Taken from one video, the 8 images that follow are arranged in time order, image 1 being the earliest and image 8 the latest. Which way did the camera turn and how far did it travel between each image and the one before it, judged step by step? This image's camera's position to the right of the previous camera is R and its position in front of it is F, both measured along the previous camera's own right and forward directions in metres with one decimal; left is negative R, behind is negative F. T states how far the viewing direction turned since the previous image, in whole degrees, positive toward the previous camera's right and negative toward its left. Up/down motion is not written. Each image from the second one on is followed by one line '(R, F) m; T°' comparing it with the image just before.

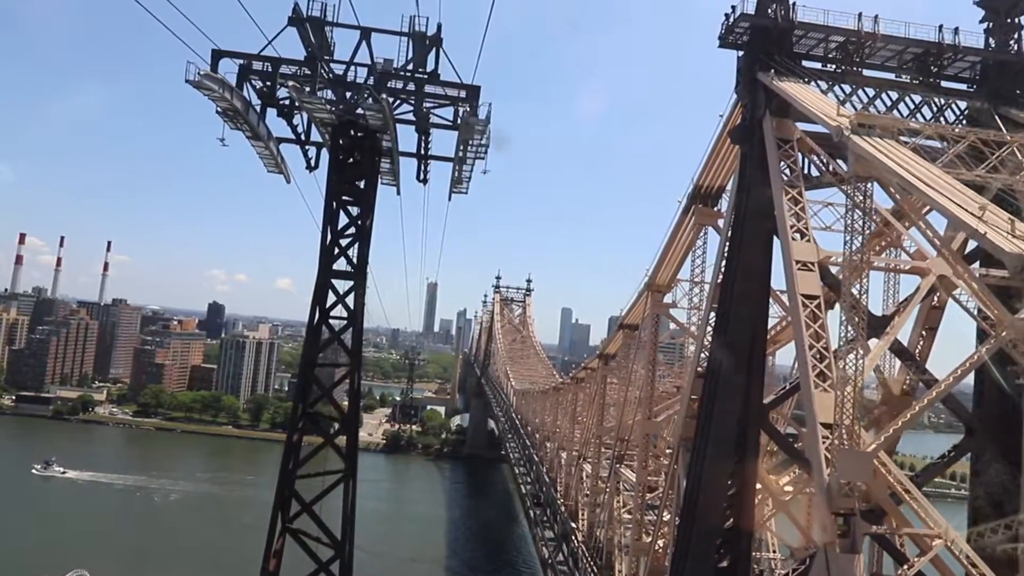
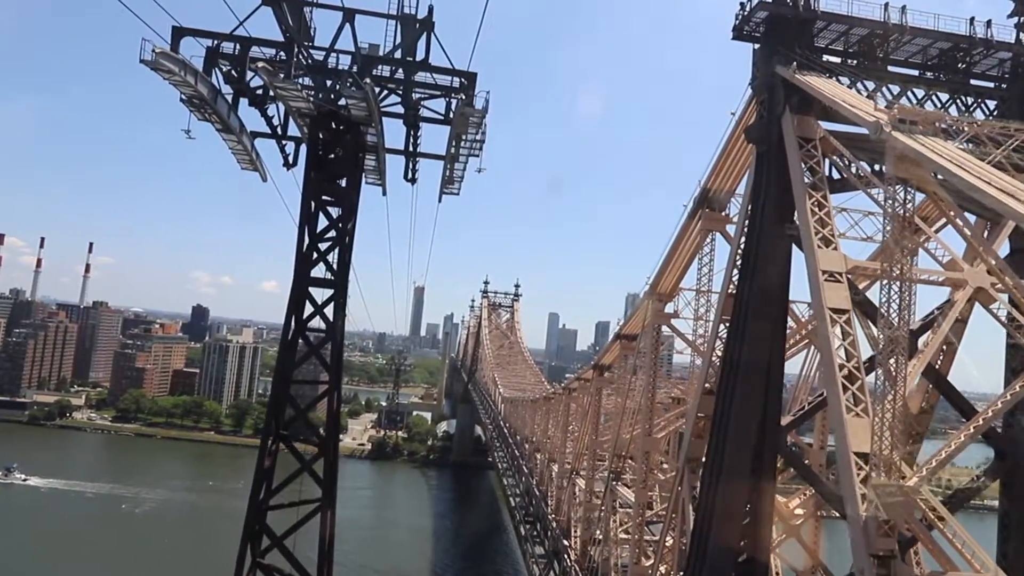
(-0.1, +0.6) m; +1°
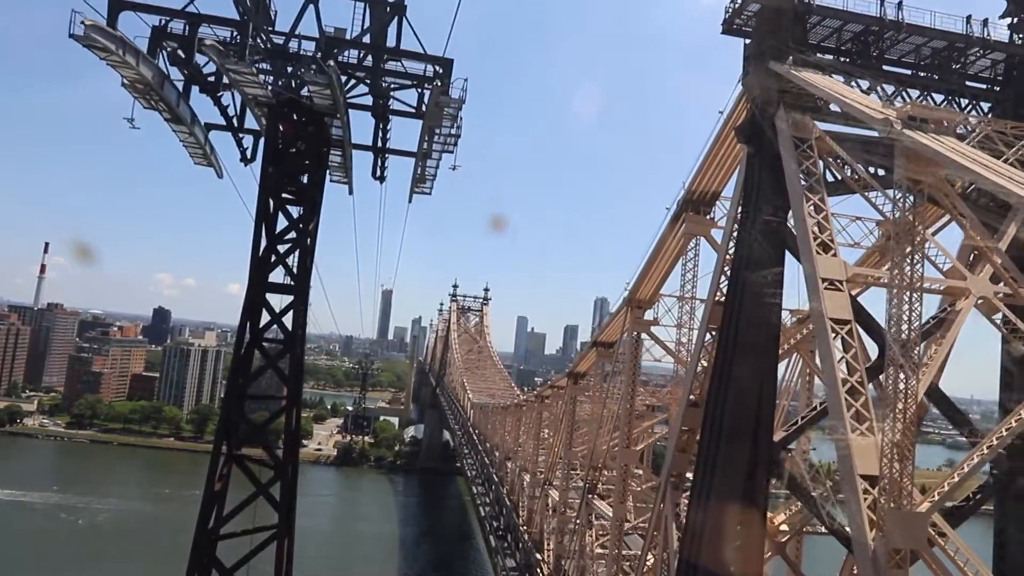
(-0.1, +0.4) m; +3°
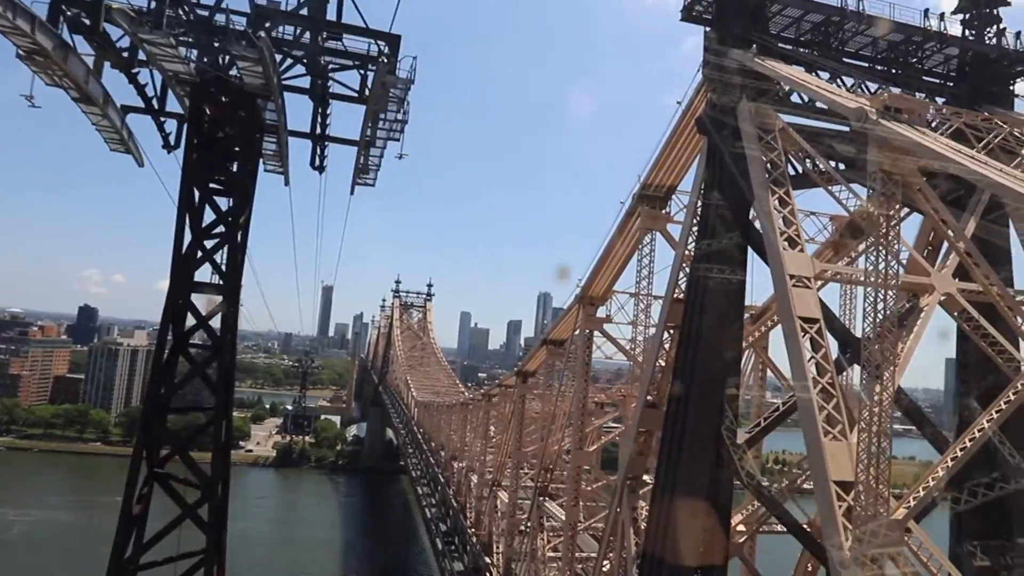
(-0.1, +0.4) m; +5°
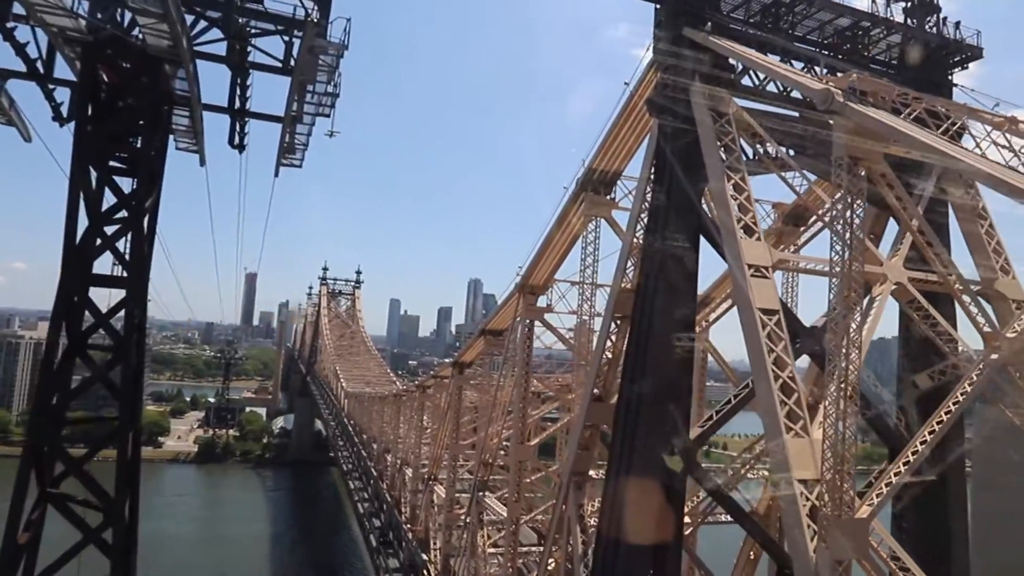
(-0.1, +0.4) m; +6°
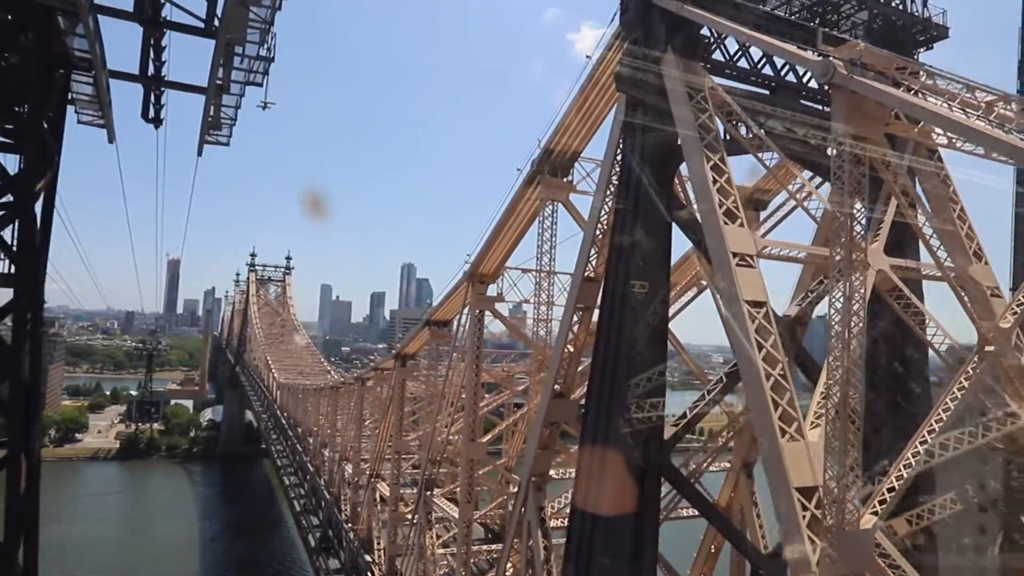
(-0.2, +0.5) m; +5°
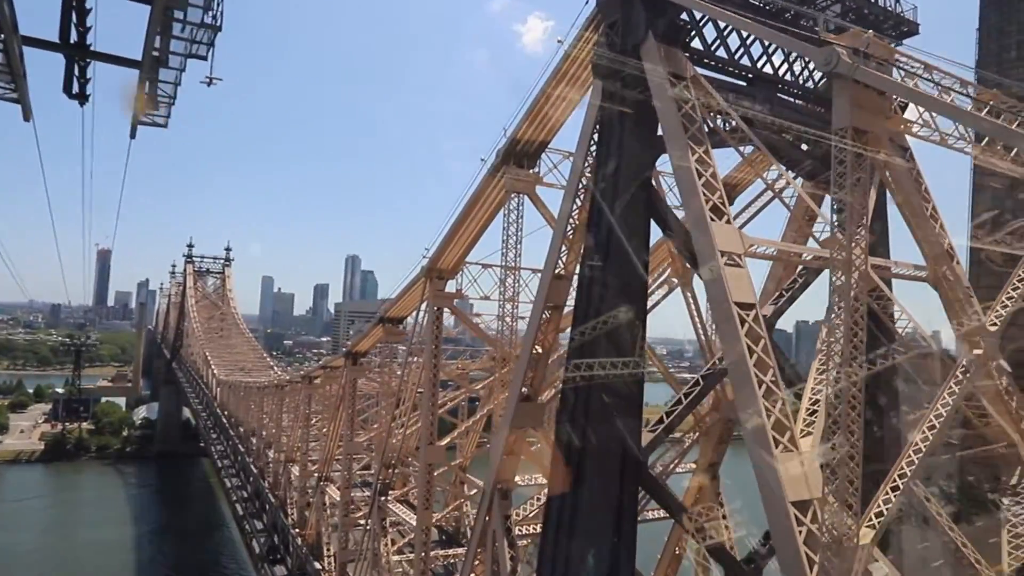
(-0.2, +0.3) m; +4°
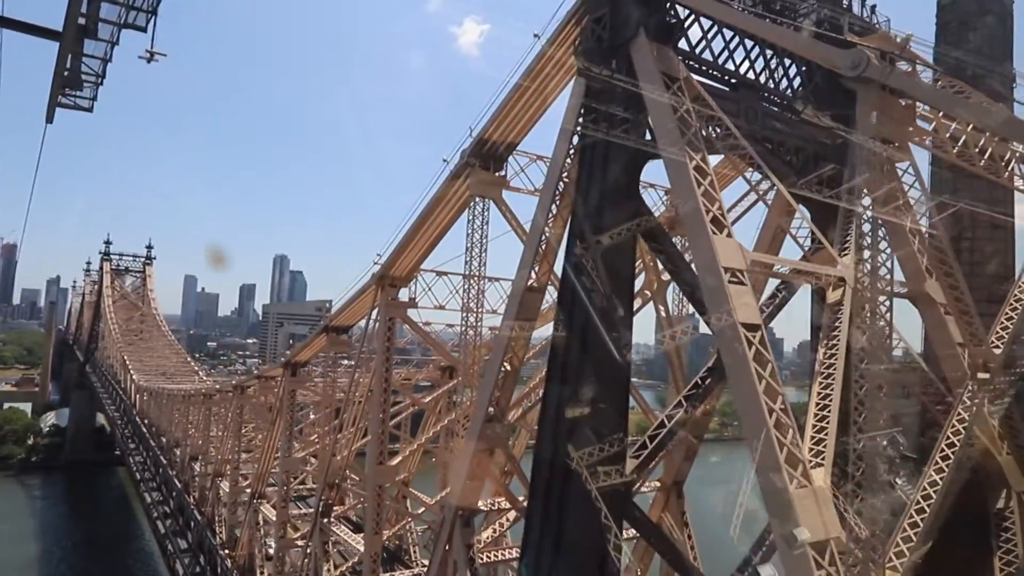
(-0.3, +0.4) m; +5°
